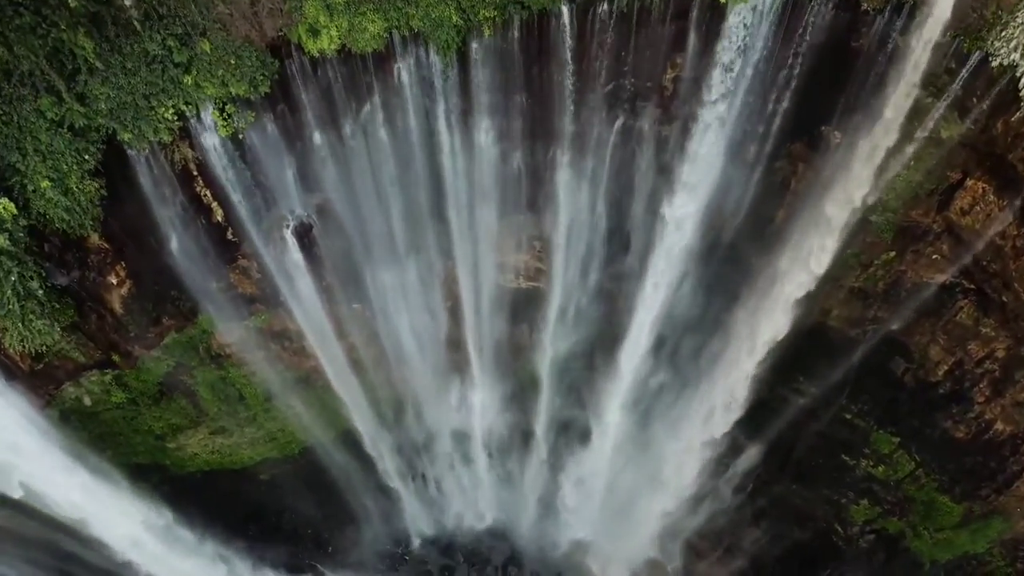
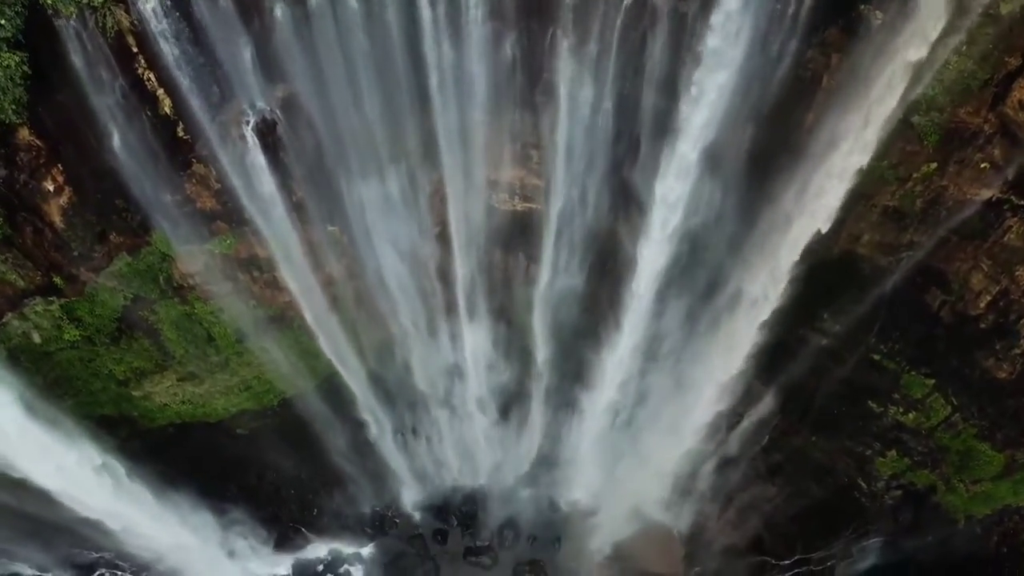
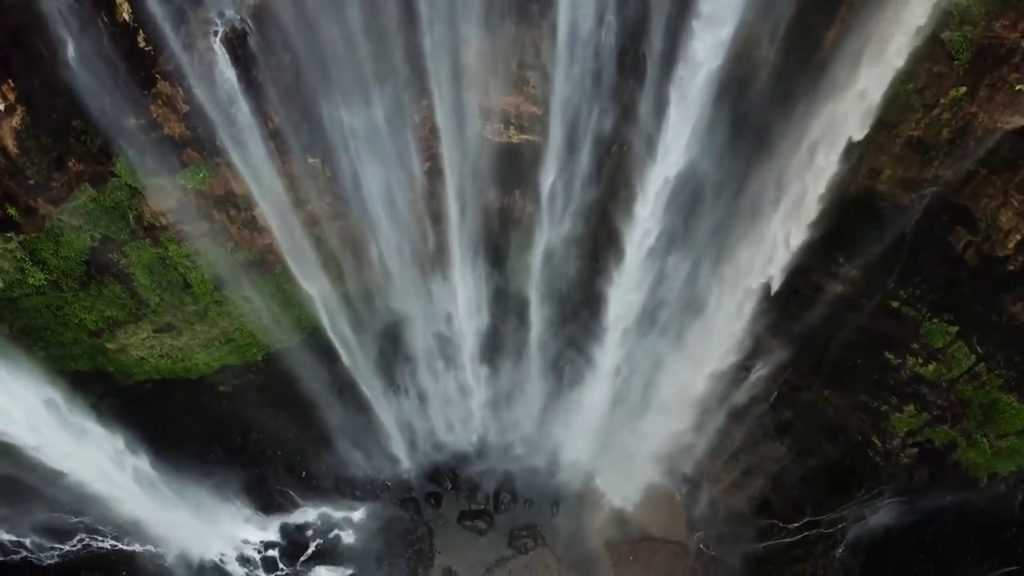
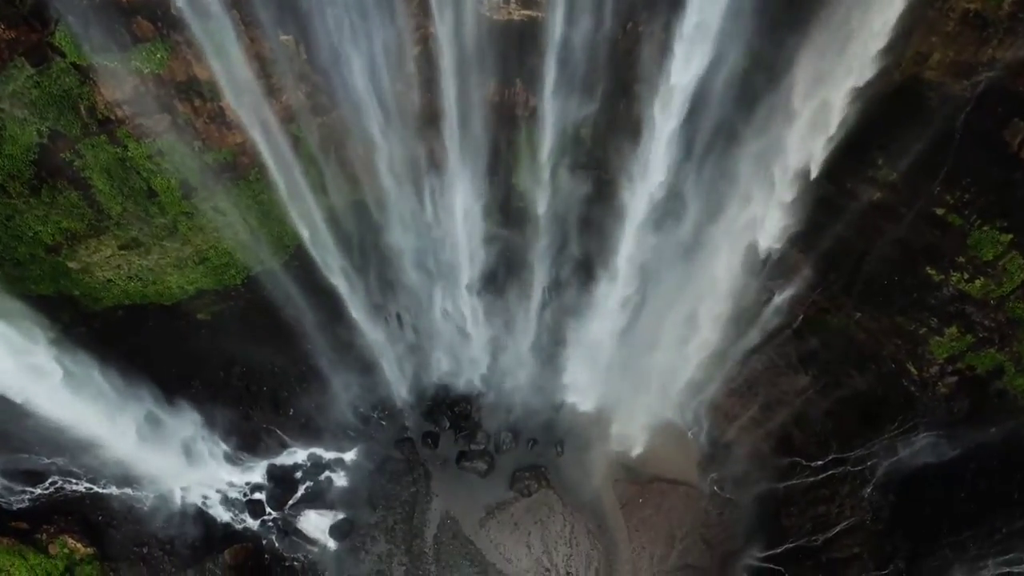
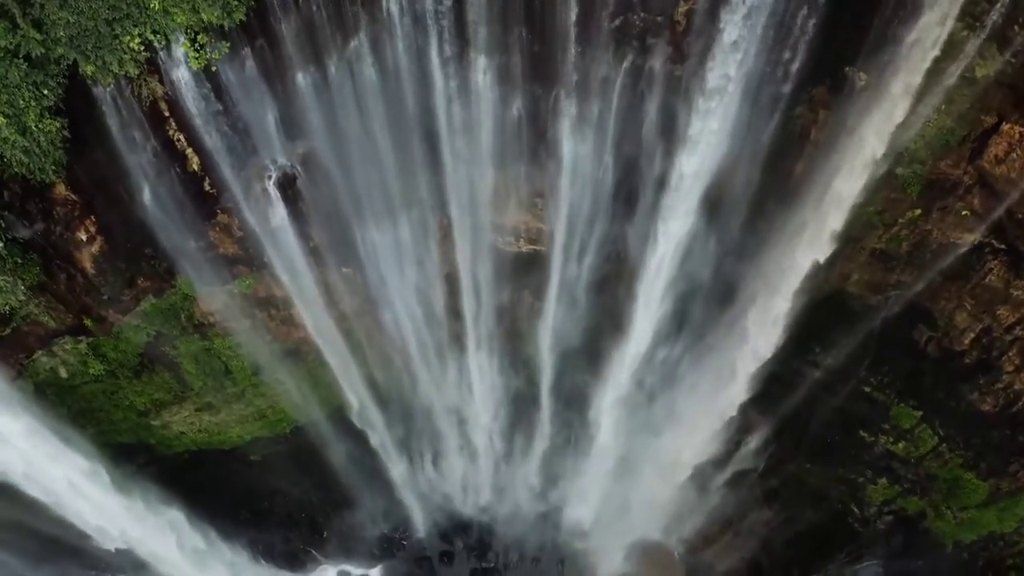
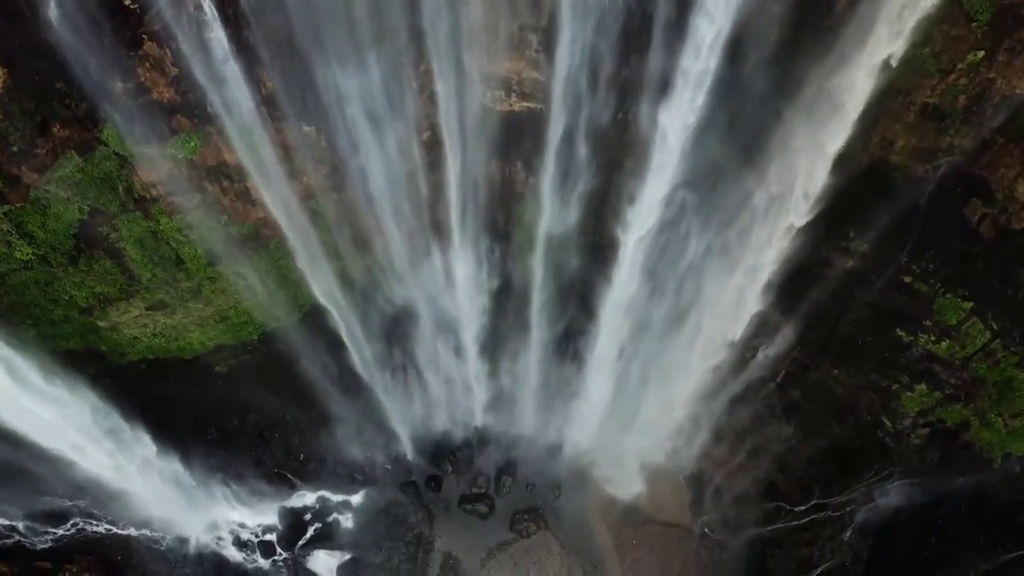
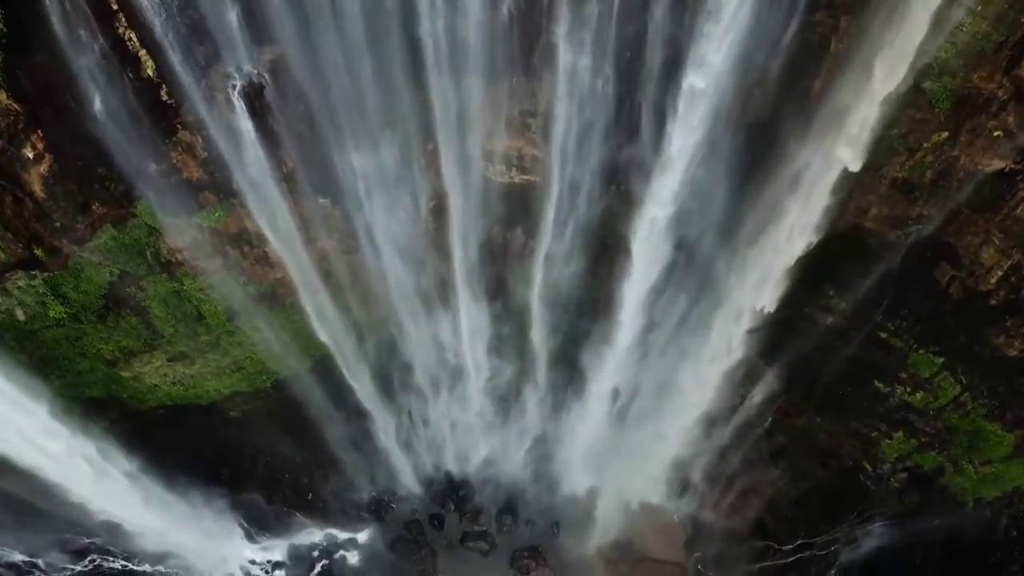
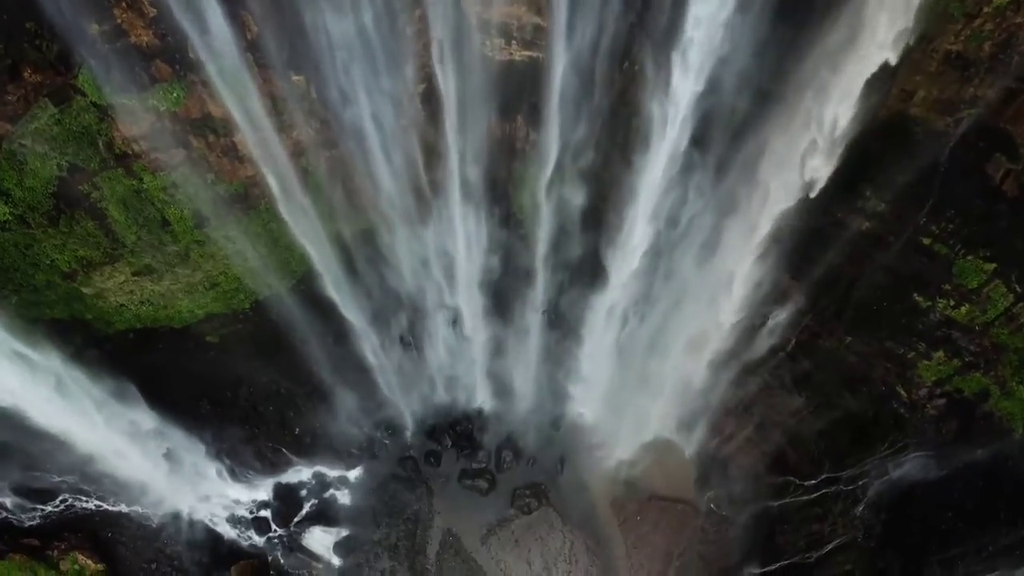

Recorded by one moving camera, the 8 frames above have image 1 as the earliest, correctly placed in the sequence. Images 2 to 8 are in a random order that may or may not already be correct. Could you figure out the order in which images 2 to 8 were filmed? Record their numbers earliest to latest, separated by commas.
5, 2, 7, 3, 6, 8, 4
